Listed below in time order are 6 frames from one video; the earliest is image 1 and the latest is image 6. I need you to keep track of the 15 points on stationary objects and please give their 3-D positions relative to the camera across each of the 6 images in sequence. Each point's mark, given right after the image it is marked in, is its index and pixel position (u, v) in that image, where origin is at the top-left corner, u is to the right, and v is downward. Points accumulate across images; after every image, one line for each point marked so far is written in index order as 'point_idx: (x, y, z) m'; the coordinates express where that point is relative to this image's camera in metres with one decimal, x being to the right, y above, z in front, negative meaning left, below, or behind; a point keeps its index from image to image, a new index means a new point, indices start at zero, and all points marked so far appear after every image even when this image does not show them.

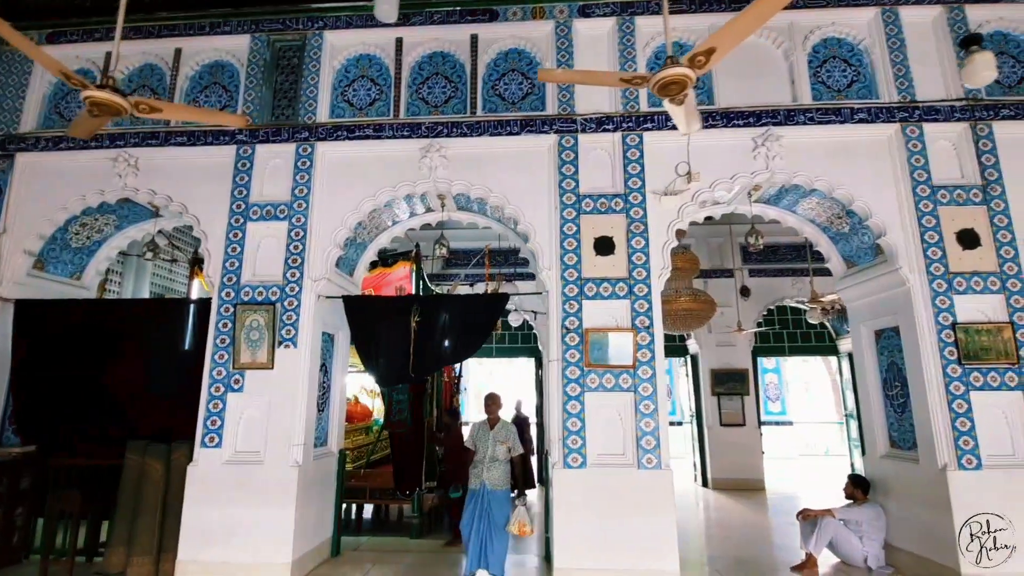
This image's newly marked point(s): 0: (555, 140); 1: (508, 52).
0: (+0.3, +1.1, +3.7) m
1: (0.0, +1.8, +3.9) m
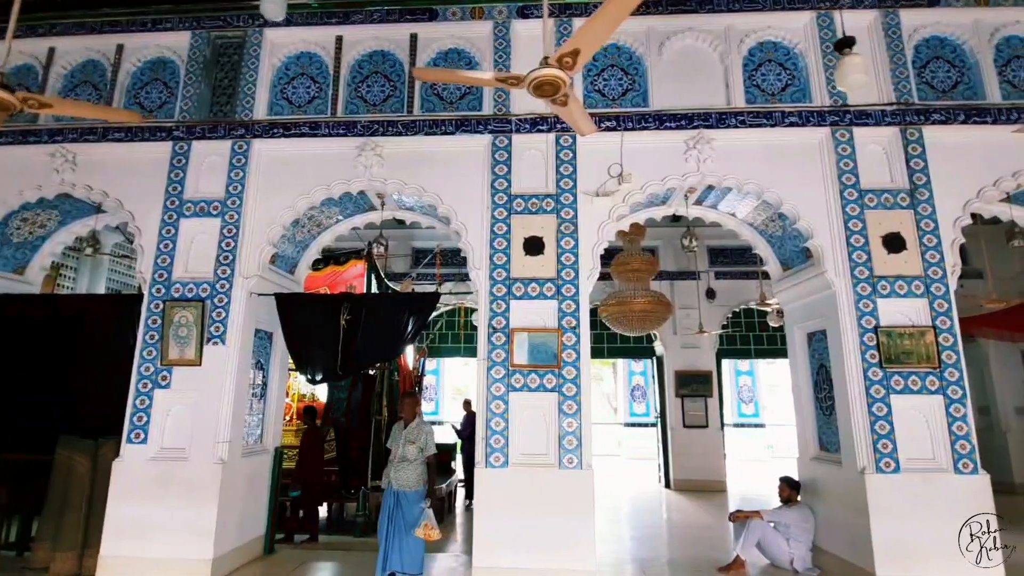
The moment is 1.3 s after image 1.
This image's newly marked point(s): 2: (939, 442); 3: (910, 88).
0: (-0.2, +1.1, +3.7) m
1: (-0.5, +1.8, +3.9) m
2: (+2.6, -0.9, +3.1) m
3: (+2.8, +1.4, +3.6) m
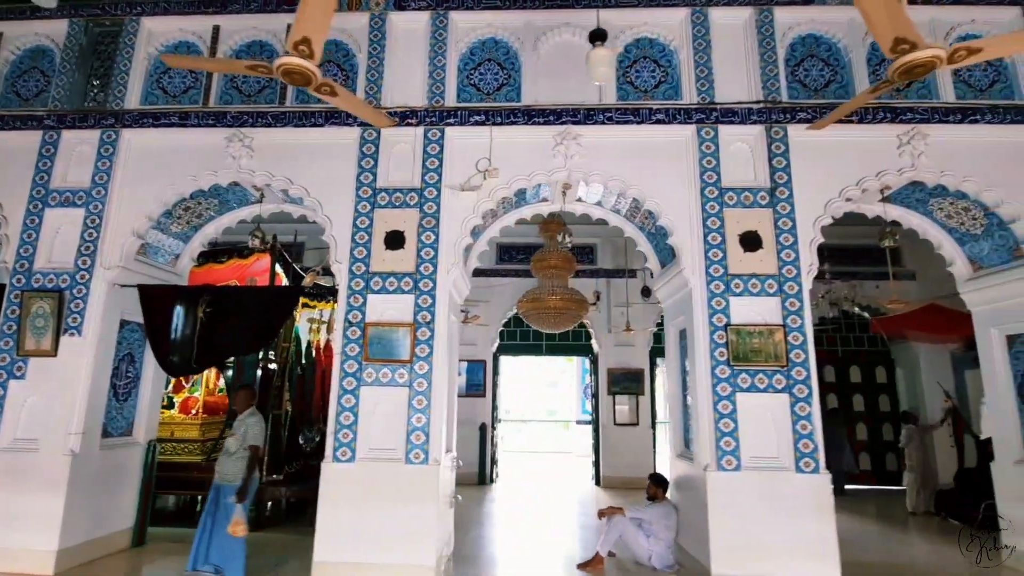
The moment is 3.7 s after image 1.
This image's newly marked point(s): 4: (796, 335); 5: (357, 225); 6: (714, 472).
0: (-1.1, +1.1, +3.6) m
1: (-1.4, +1.9, +3.9) m
2: (+1.7, -0.9, +3.1) m
3: (+1.9, +1.4, +3.6) m
4: (+1.8, -0.3, +3.2) m
5: (-1.1, +0.4, +3.5) m
6: (+1.2, -1.1, +3.1) m
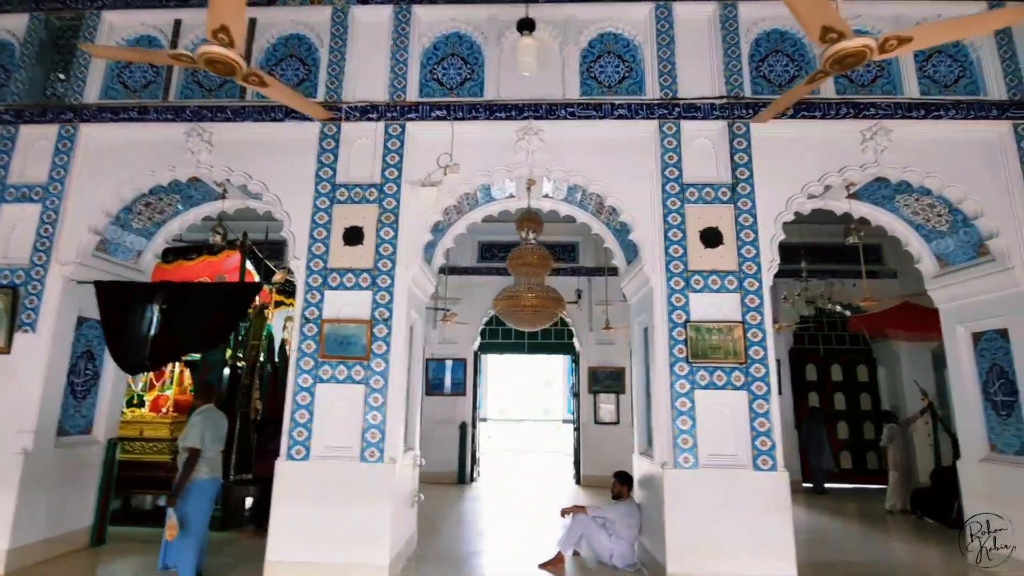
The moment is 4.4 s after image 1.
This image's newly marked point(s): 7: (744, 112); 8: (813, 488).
0: (-1.4, +1.1, +3.6) m
1: (-1.7, +1.9, +3.9) m
2: (+1.4, -0.9, +3.1) m
3: (+1.6, +1.4, +3.6) m
4: (+1.5, -0.3, +3.2) m
5: (-1.3, +0.5, +3.5) m
6: (+1.0, -1.1, +3.1) m
7: (+1.6, +1.2, +3.5) m
8: (+4.1, -2.7, +6.9) m
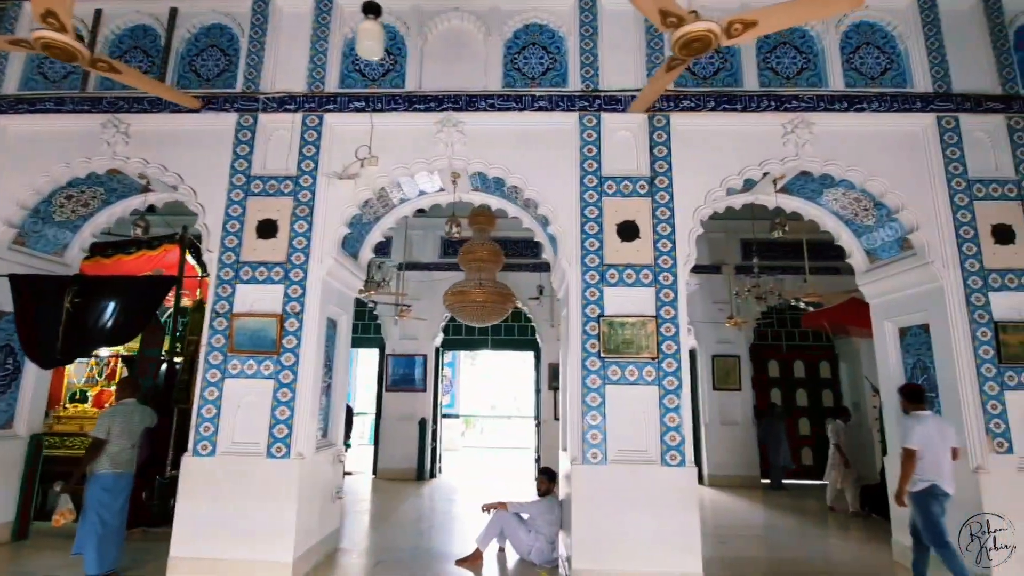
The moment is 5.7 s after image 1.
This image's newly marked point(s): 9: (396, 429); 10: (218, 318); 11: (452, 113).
0: (-1.9, +1.2, +3.6) m
1: (-2.2, +1.9, +3.8) m
2: (+0.8, -0.9, +3.1) m
3: (+1.1, +1.5, +3.5) m
4: (+1.0, -0.2, +3.2) m
5: (-1.9, +0.5, +3.4) m
6: (+0.4, -1.1, +3.0) m
7: (+1.0, +1.2, +3.4) m
8: (+3.5, -2.7, +6.9) m
9: (-1.7, -2.0, +7.3) m
10: (-1.9, -0.2, +3.3) m
11: (-0.4, +1.2, +3.5) m
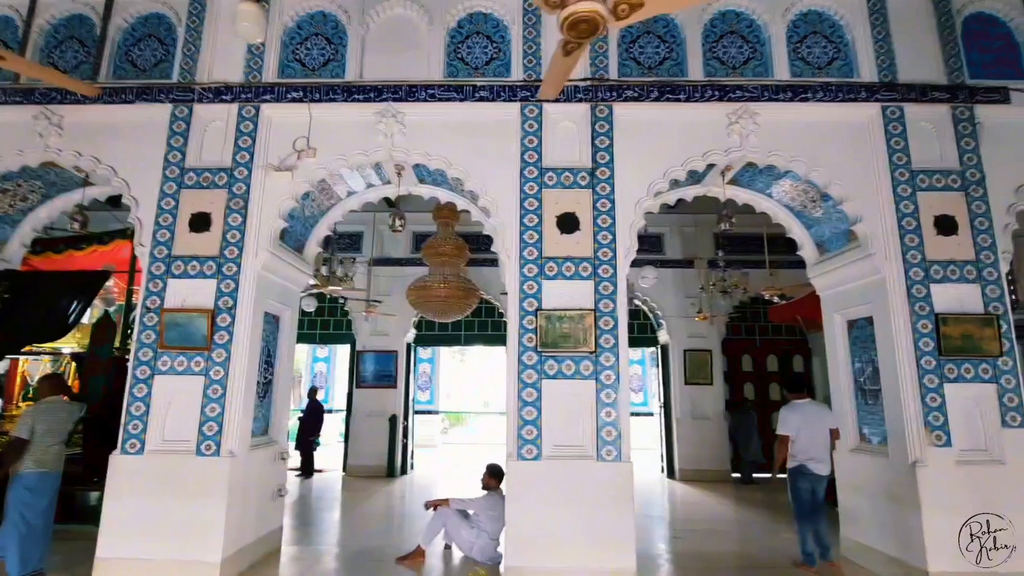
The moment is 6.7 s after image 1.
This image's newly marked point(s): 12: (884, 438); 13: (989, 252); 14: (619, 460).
0: (-2.3, +1.2, +3.5) m
1: (-2.7, +2.0, +3.7) m
2: (+0.4, -0.8, +3.0) m
3: (+0.7, +1.5, +3.5) m
4: (+0.6, -0.2, +3.1) m
5: (-2.3, +0.5, +3.3) m
6: (0.0, -1.0, +3.0) m
7: (+0.6, +1.3, +3.4) m
8: (+3.1, -2.6, +6.9) m
9: (-2.1, -2.0, +7.3) m
10: (-2.3, -0.2, +3.2) m
11: (-0.8, +1.2, +3.4) m
12: (+2.4, -1.0, +3.3) m
13: (+3.0, +0.2, +3.2) m
14: (+0.6, -1.0, +3.0) m
